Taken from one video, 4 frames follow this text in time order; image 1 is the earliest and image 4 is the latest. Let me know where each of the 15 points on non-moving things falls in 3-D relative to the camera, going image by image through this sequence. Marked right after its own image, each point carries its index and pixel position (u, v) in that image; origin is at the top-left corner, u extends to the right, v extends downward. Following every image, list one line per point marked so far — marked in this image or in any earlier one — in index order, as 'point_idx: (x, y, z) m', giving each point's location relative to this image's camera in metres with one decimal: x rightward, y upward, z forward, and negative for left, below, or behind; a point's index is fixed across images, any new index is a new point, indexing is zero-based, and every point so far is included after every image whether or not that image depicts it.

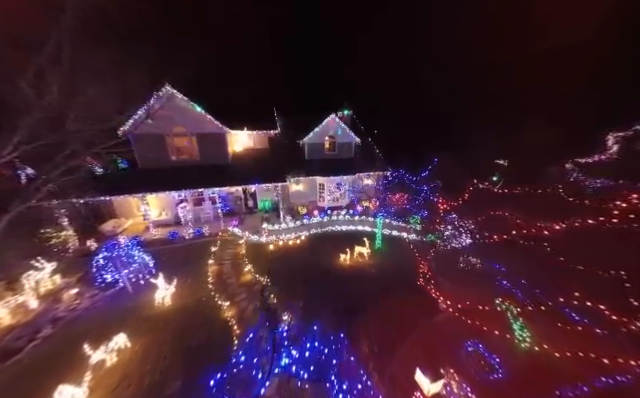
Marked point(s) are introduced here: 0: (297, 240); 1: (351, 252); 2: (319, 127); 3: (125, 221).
0: (-1.3, -2.3, +10.2) m
1: (+1.5, -2.6, +8.9) m
2: (0.0, +5.2, +13.3) m
3: (-12.2, -1.3, +11.7) m
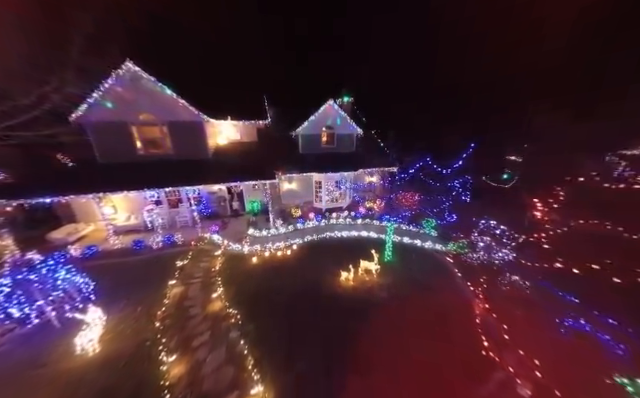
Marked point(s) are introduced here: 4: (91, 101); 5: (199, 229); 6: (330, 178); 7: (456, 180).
0: (-1.5, -2.3, +8.3) m
1: (+1.3, -2.6, +7.0) m
2: (-0.3, +5.1, +11.4) m
3: (-12.4, -1.4, +9.8) m
4: (-10.8, +4.6, +8.8) m
5: (-6.4, -1.6, +9.9) m
6: (+0.6, +1.3, +11.5) m
7: (+10.1, +1.6, +14.3) m
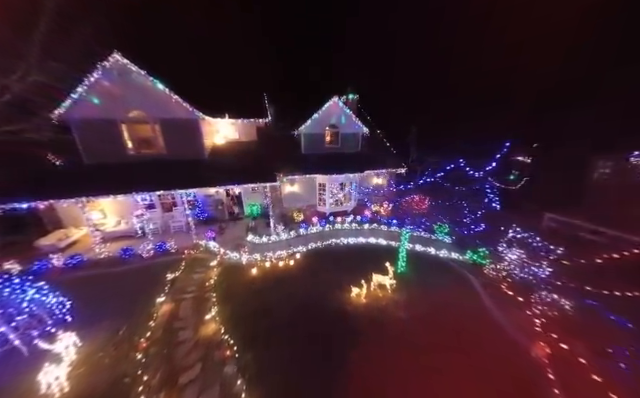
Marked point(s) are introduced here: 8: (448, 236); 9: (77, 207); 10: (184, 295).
0: (-1.2, -2.5, +7.6) m
1: (+1.5, -2.8, +6.3) m
2: (-0.1, +5.0, +10.7) m
3: (-12.1, -1.5, +9.0) m
4: (-10.5, +4.4, +8.0) m
5: (-6.2, -1.8, +9.2) m
6: (+0.8, +1.1, +10.8) m
7: (+10.3, +1.4, +13.6) m
8: (+5.9, -1.7, +8.5) m
9: (-12.2, -0.3, +9.3) m
10: (-4.3, -3.0, +5.9) m
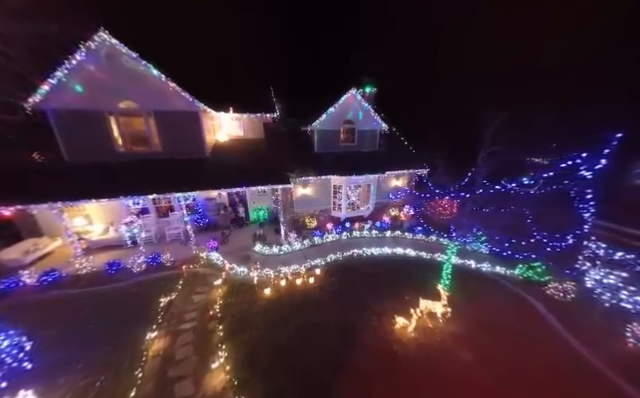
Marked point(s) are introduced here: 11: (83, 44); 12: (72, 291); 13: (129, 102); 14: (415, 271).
0: (-0.4, -2.7, +6.4) m
1: (+2.4, -3.0, +5.2) m
2: (+0.7, +4.8, +9.6) m
3: (-11.3, -1.7, +7.7) m
4: (-9.7, +4.2, +6.8) m
5: (-5.4, -2.0, +7.9) m
6: (+1.6, +0.9, +9.6) m
7: (+11.0, +1.1, +12.6) m
8: (+6.7, -1.9, +7.5) m
9: (-11.4, -0.5, +8.0) m
10: (-3.5, -3.2, +4.7) m
11: (-8.6, +5.6, +6.8) m
12: (-7.8, -2.9, +5.9) m
13: (-7.7, +3.9, +7.6) m
14: (+3.3, -2.5, +6.7) m
